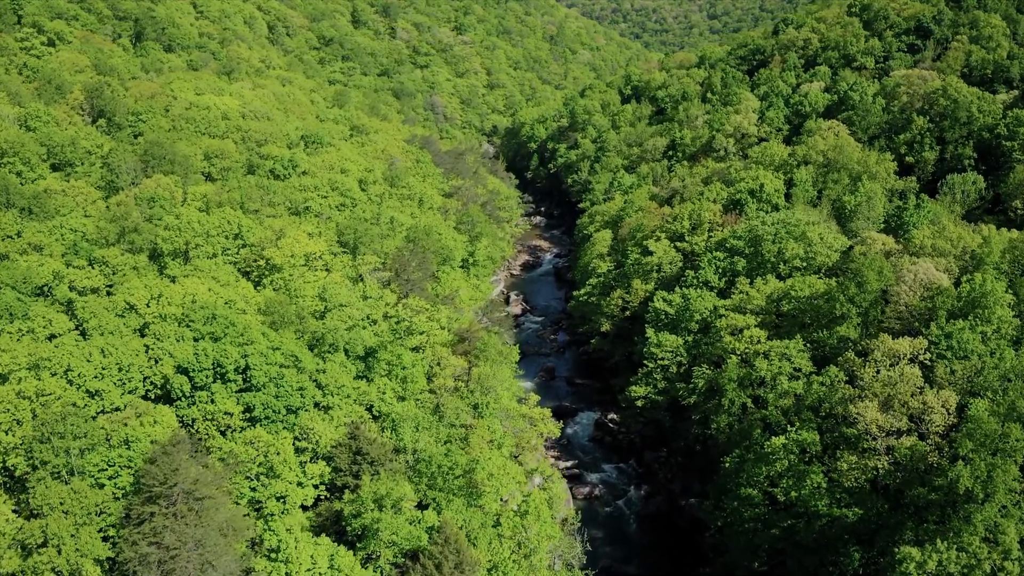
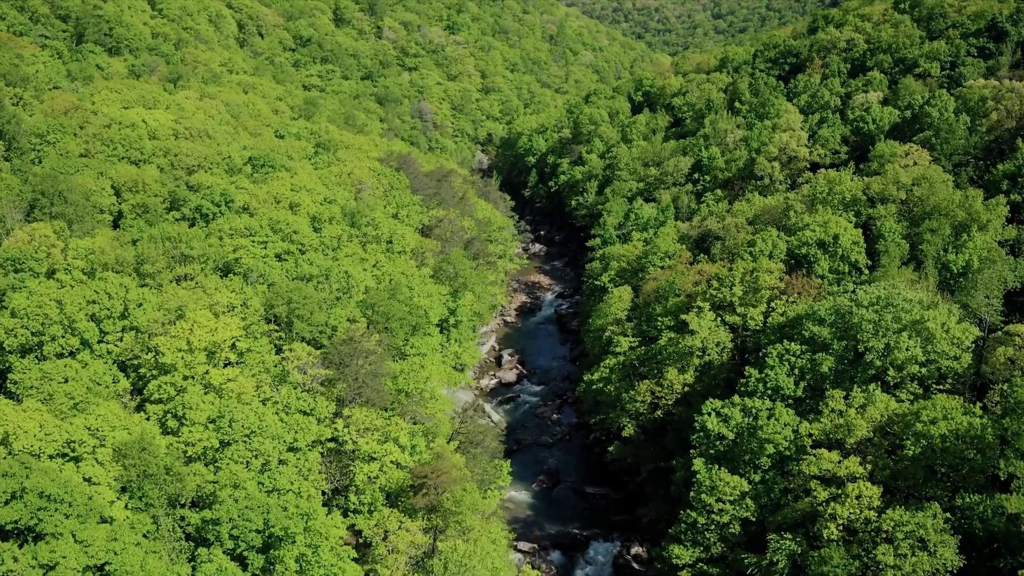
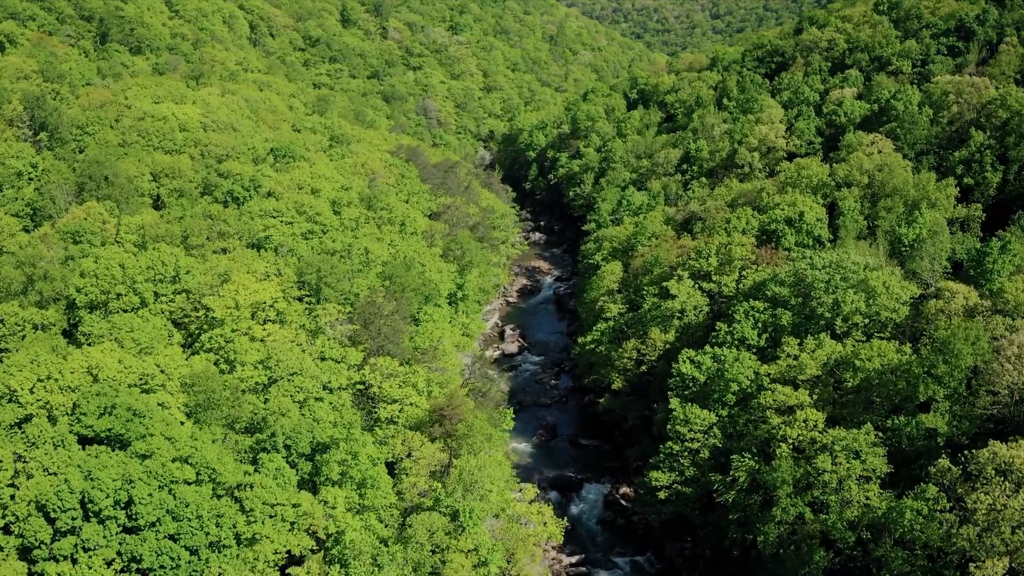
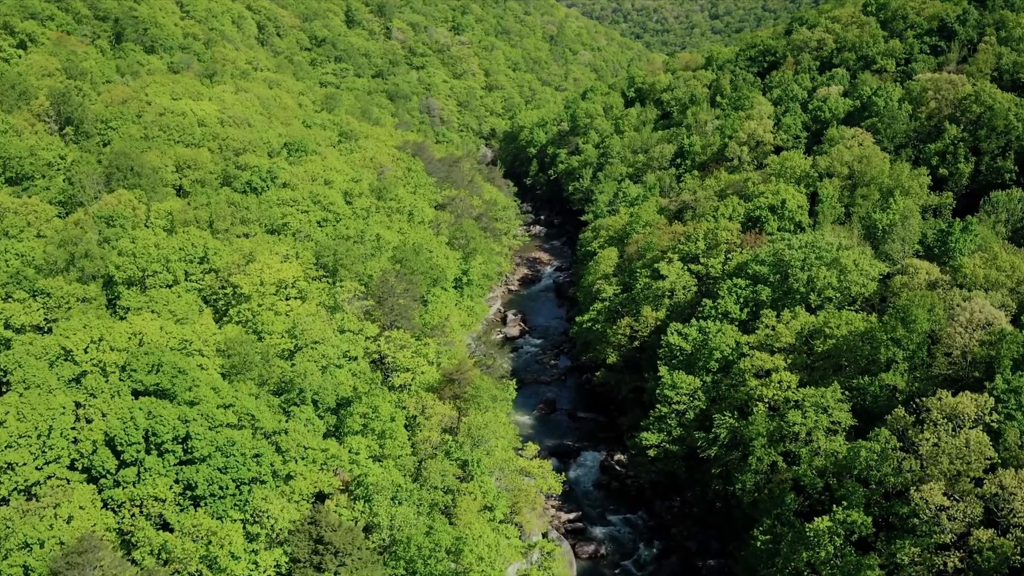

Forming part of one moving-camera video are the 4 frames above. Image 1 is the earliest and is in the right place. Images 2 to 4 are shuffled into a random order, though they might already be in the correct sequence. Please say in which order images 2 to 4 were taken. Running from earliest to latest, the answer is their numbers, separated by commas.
4, 3, 2
